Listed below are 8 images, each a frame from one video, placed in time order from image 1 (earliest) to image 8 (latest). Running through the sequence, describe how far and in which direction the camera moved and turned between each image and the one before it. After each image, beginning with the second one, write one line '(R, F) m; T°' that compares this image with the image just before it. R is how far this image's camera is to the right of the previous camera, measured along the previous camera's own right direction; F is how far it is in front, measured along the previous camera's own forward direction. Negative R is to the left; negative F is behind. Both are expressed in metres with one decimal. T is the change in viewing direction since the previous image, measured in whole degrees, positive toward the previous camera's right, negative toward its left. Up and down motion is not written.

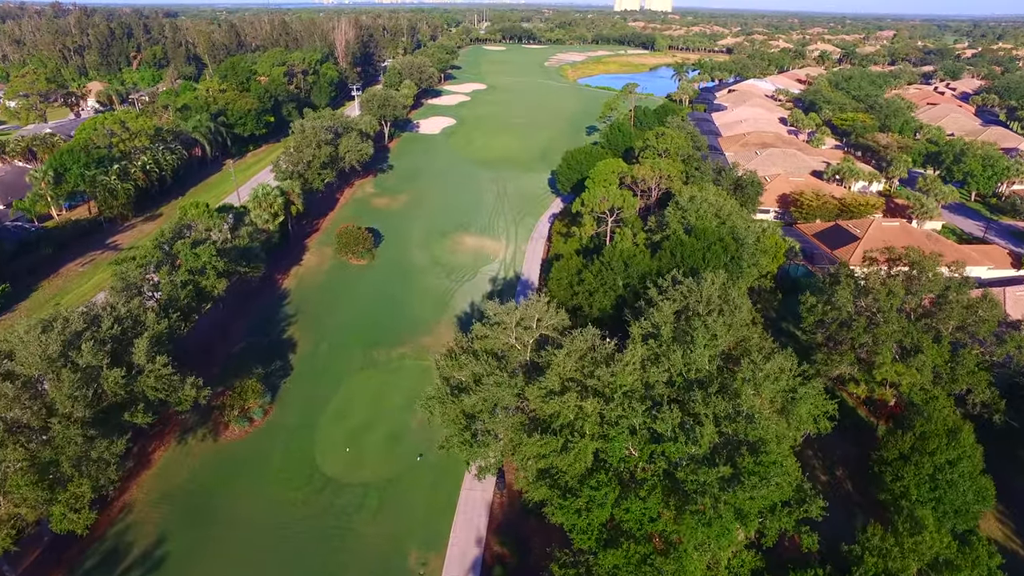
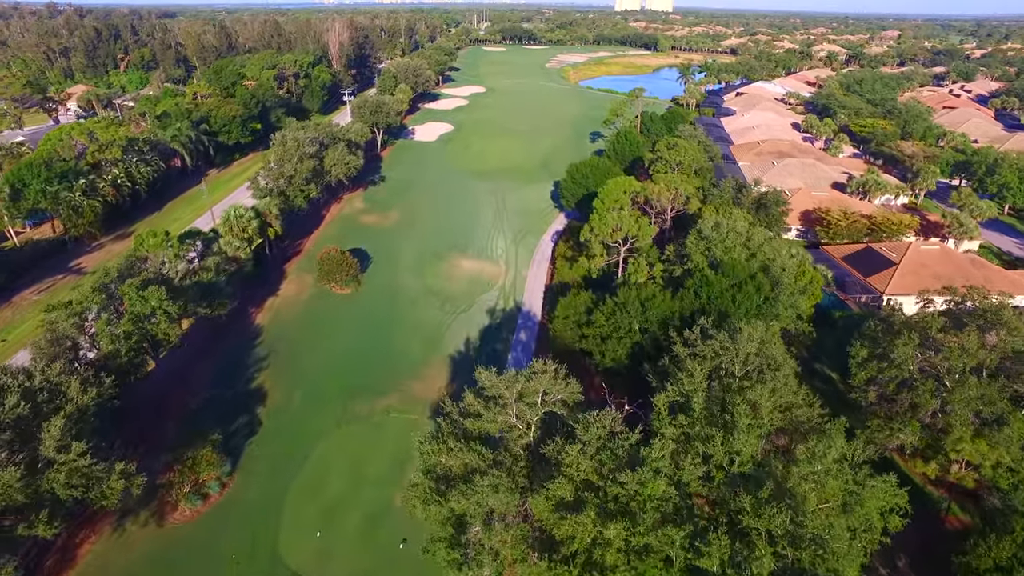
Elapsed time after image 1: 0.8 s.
(0.0, +4.5) m; 0°
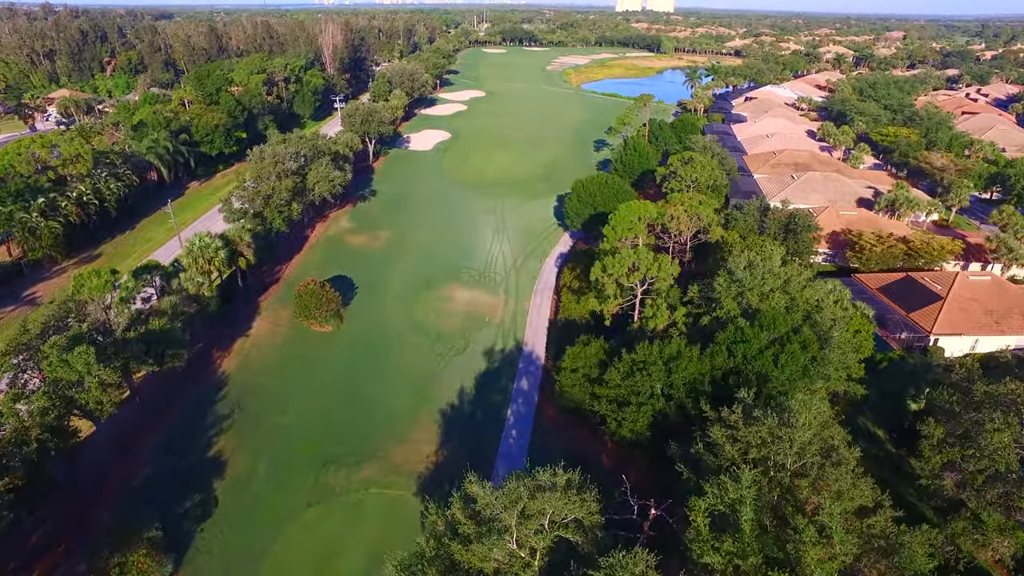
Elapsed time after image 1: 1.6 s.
(0.0, +4.6) m; 0°
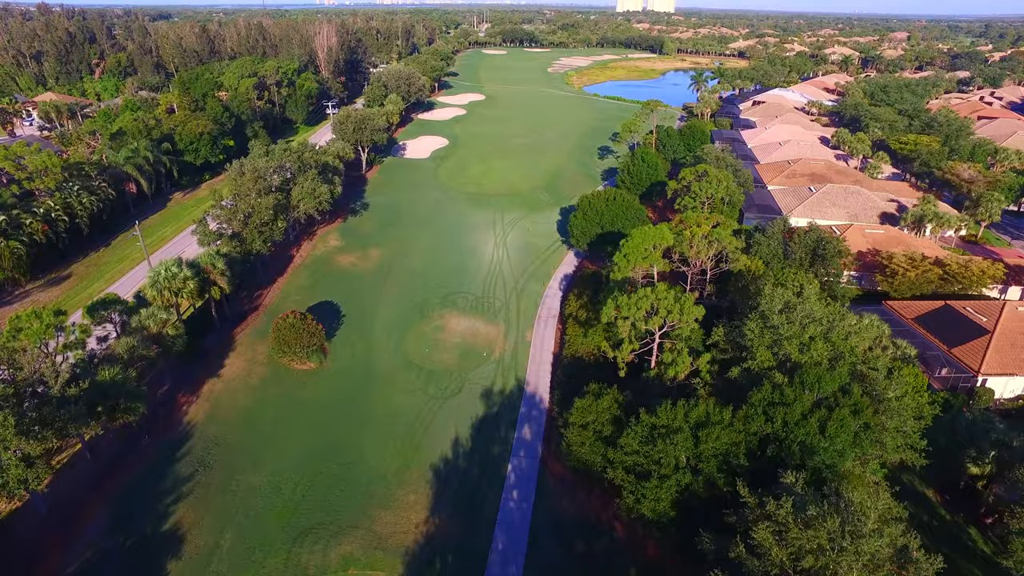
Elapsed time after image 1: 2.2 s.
(0.0, +3.6) m; 0°
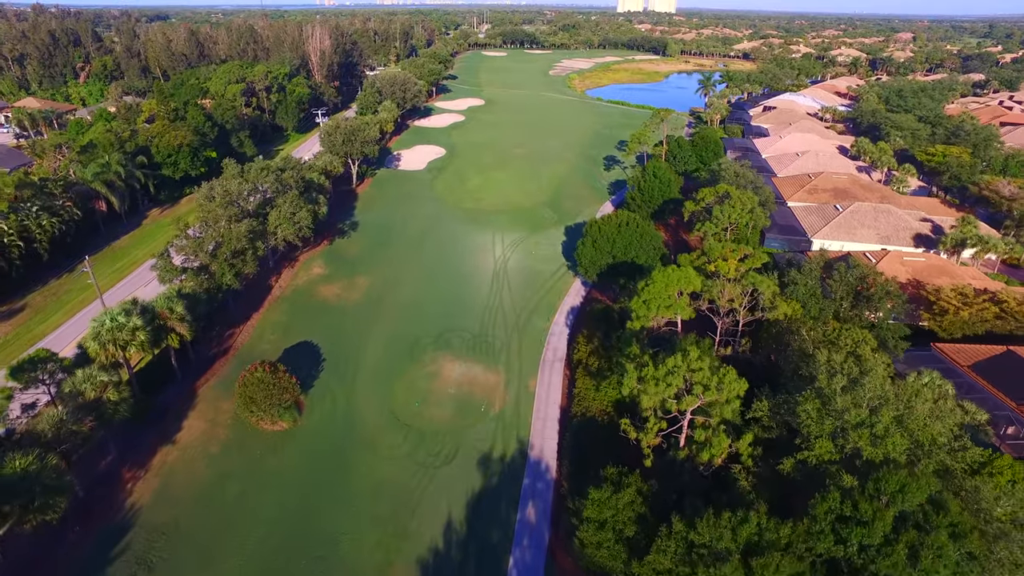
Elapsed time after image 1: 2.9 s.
(-0.1, +4.5) m; 0°
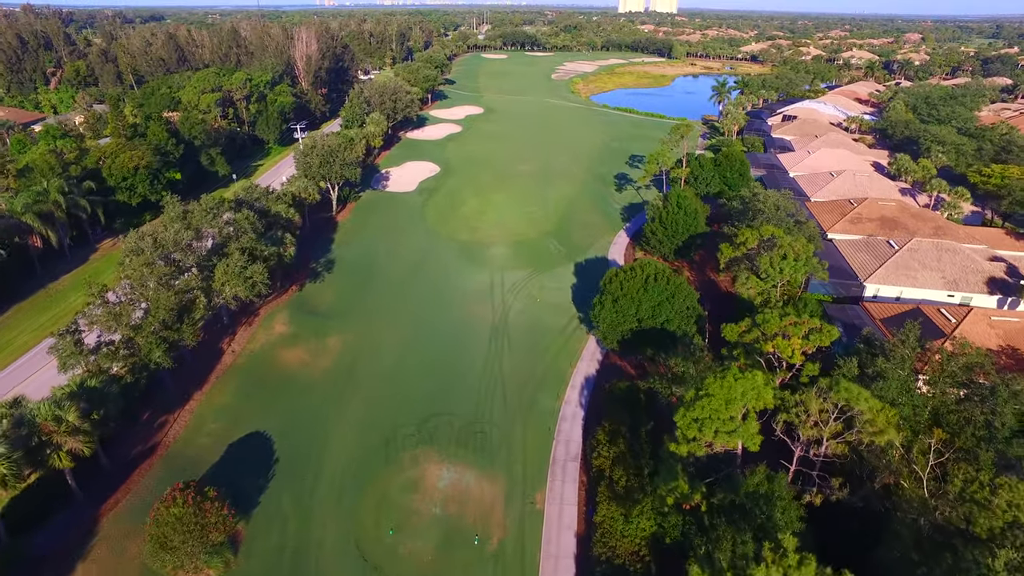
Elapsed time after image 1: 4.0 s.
(-0.1, +7.6) m; 0°
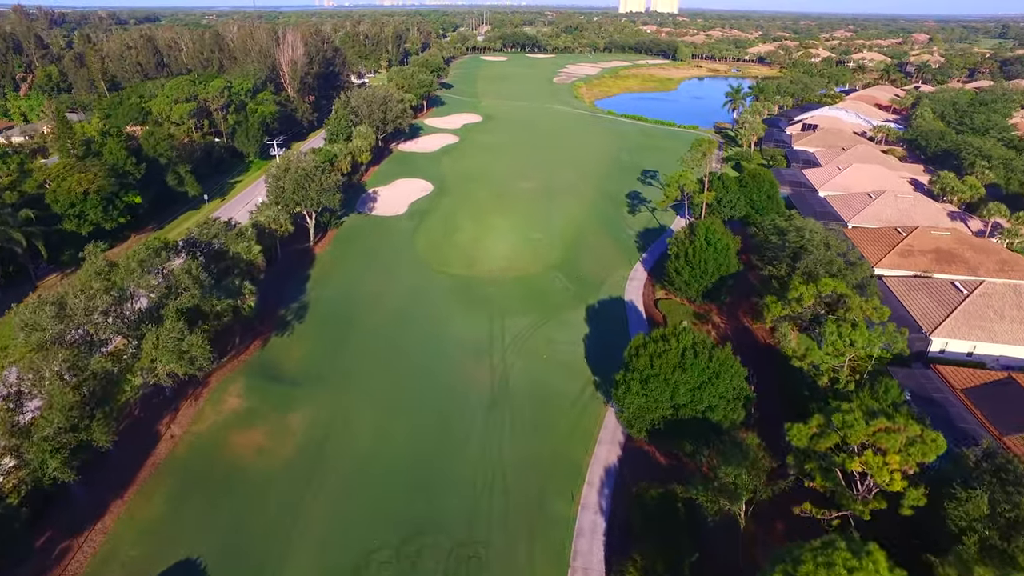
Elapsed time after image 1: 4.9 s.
(-0.1, +6.8) m; 0°
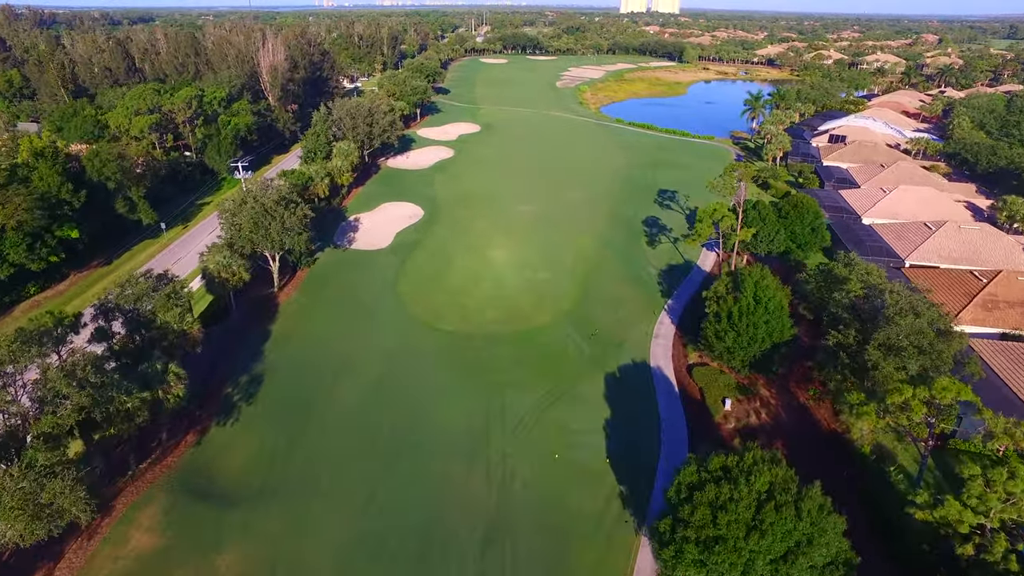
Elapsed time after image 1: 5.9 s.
(-0.1, +8.1) m; 0°
